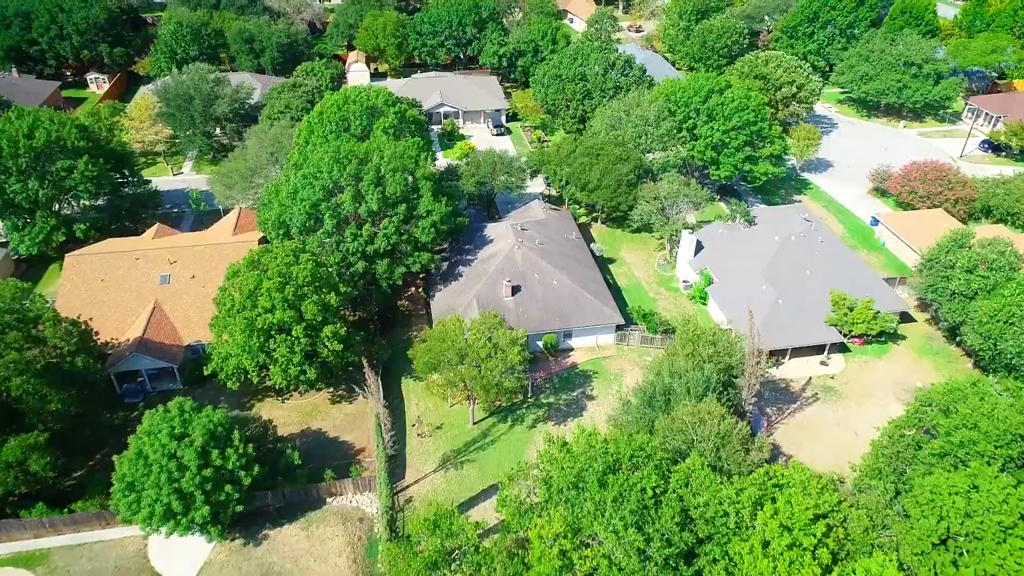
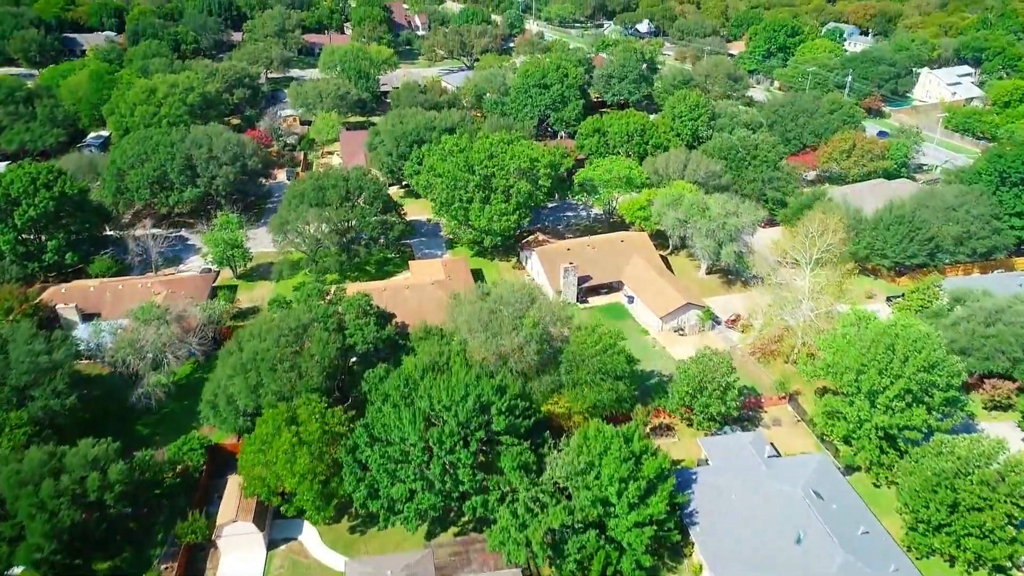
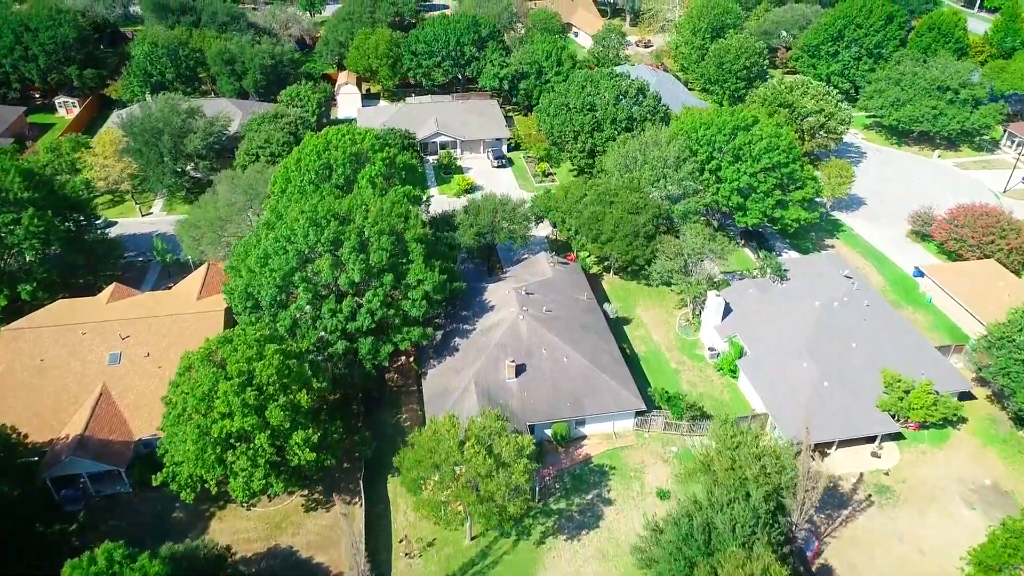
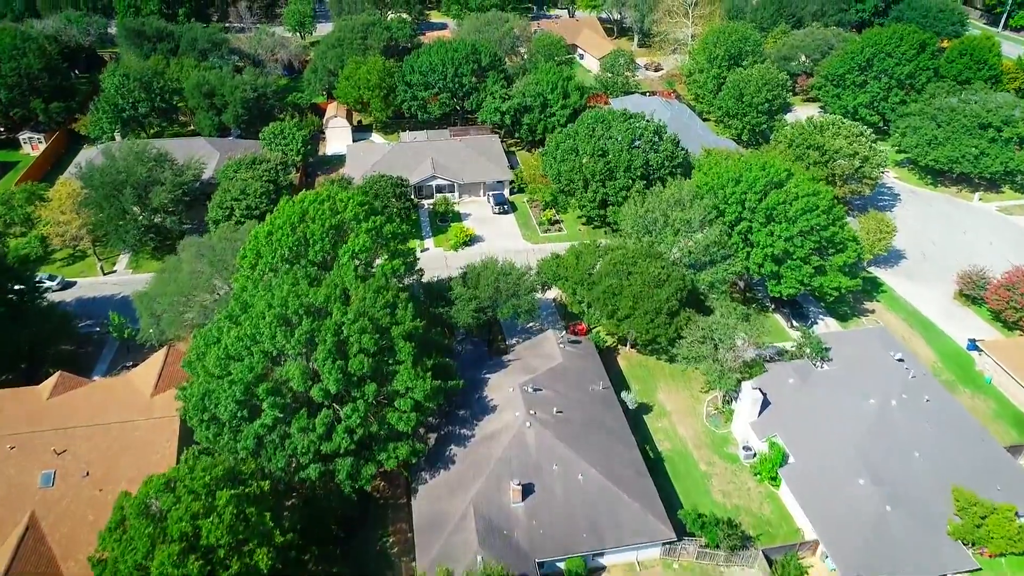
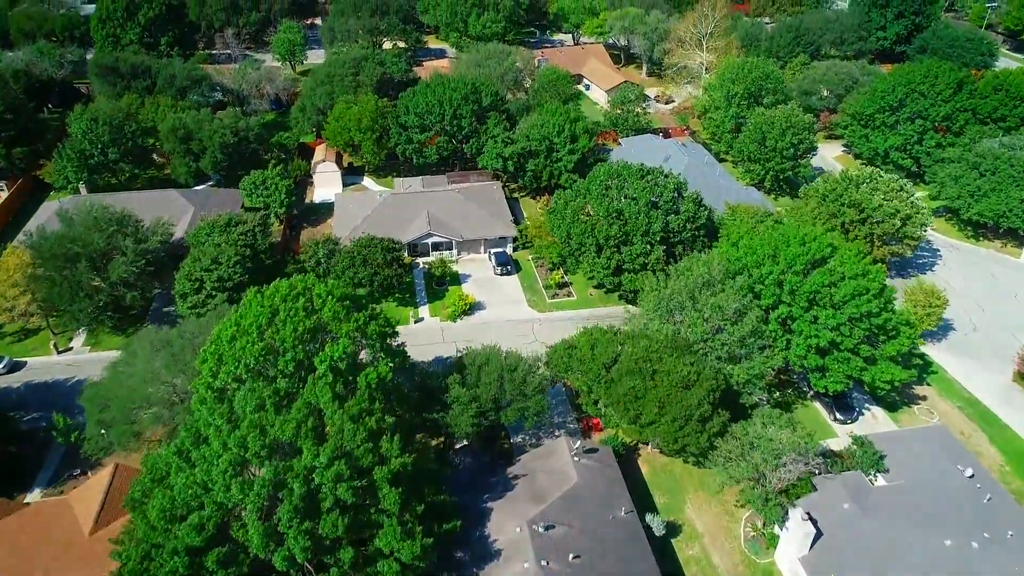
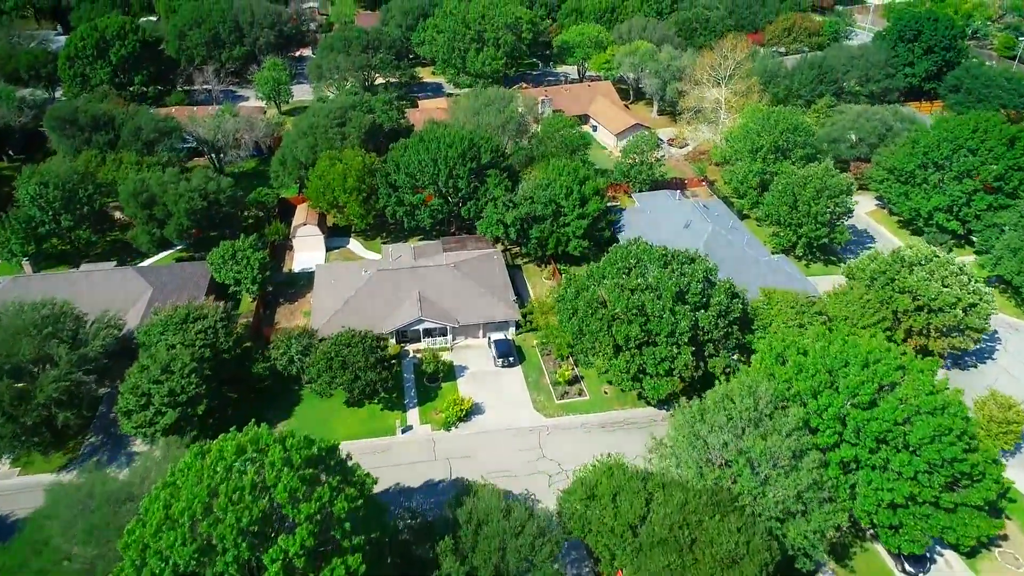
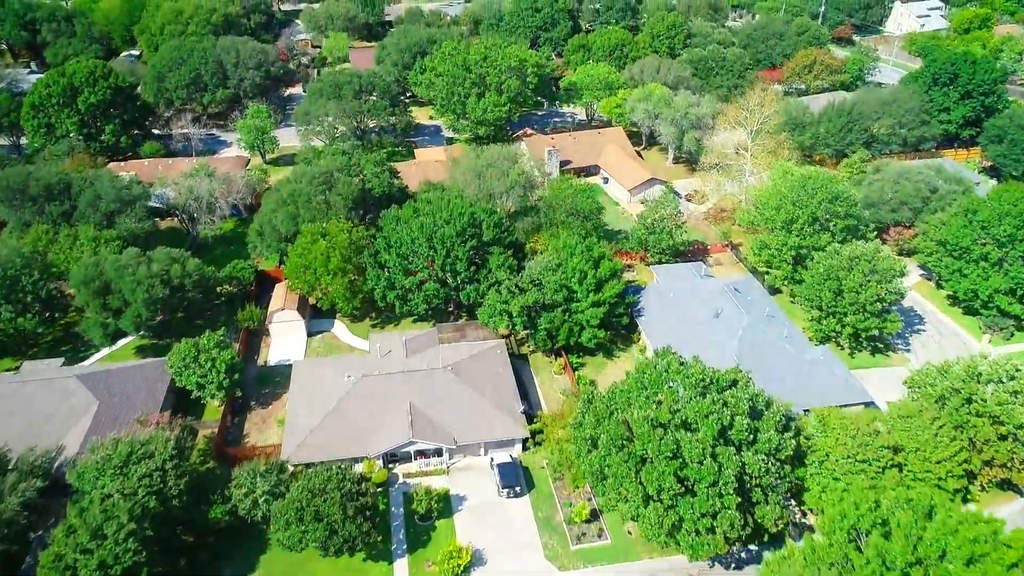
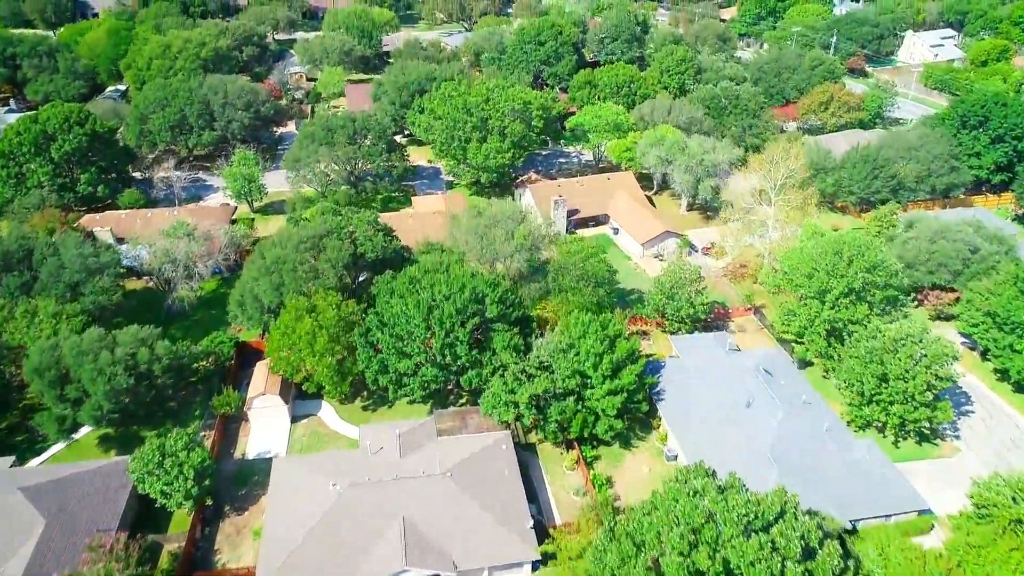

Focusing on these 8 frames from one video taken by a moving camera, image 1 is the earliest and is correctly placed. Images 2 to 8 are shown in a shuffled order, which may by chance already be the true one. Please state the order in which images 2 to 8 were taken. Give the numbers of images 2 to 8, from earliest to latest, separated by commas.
3, 4, 5, 6, 7, 8, 2
